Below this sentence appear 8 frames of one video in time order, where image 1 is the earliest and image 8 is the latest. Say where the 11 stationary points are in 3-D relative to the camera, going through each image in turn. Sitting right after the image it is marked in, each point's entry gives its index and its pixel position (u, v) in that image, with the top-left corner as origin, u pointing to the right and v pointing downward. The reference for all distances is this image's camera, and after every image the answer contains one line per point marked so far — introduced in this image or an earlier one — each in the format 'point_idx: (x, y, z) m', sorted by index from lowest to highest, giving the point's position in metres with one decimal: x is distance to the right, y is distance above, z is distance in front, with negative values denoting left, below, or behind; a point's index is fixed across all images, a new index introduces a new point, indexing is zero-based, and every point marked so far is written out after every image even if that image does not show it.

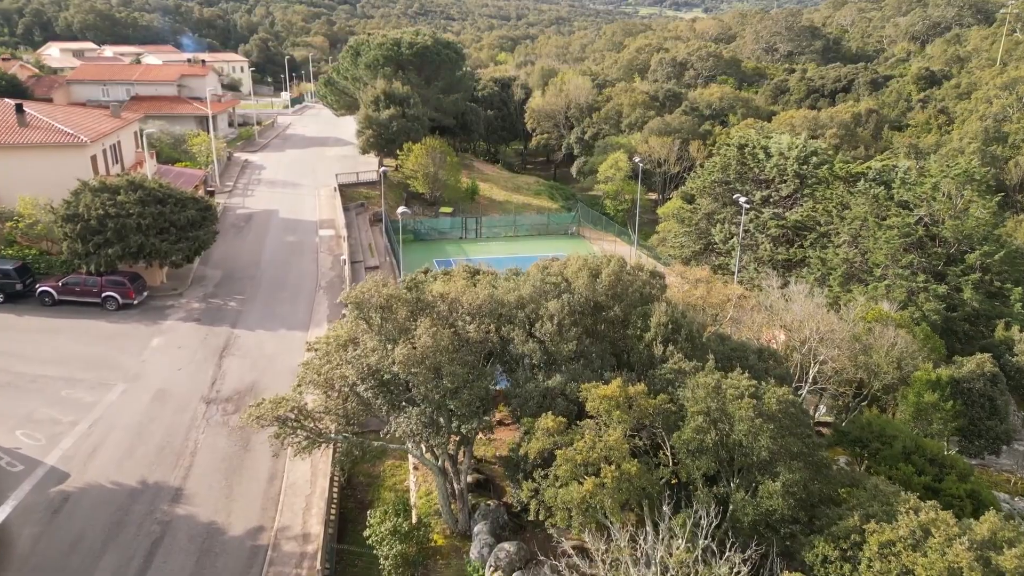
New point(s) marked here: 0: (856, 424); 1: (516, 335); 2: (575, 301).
0: (+8.7, -3.4, +18.7) m
1: (+0.1, -1.0, +15.1) m
2: (+1.4, -0.3, +15.7) m
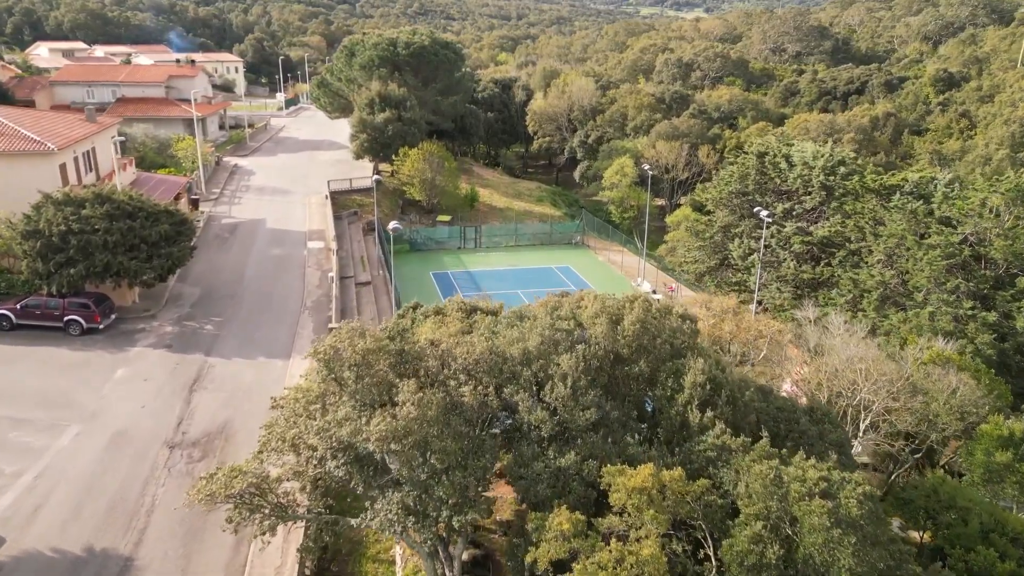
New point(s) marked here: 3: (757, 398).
0: (+8.8, -4.4, +16.0) m
1: (+0.2, -1.9, +12.4) m
2: (+1.4, -1.2, +13.0) m
3: (+4.6, -2.0, +13.8) m
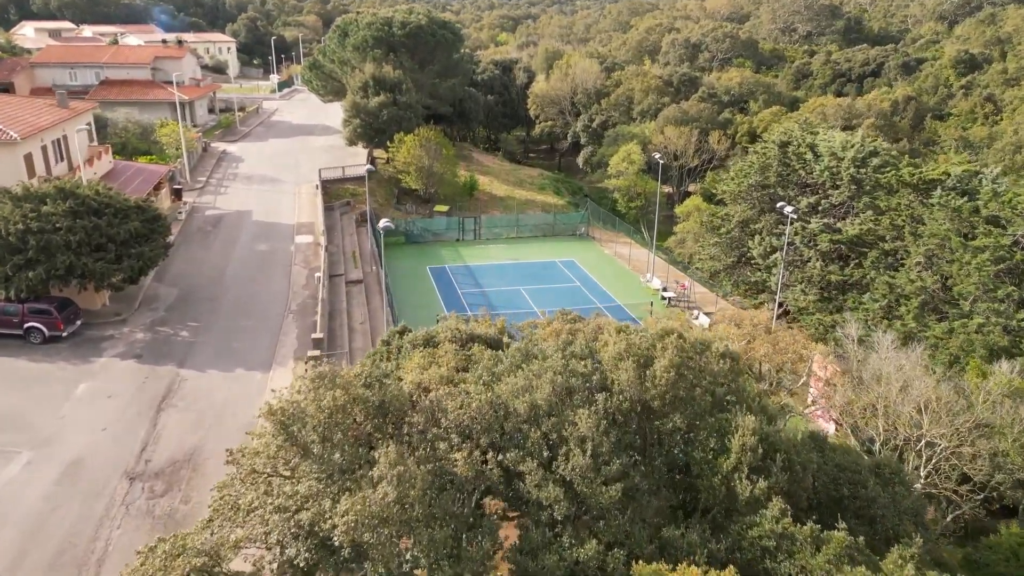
0: (+8.9, -4.8, +13.5) m
1: (+0.2, -2.4, +9.9) m
2: (+1.5, -1.7, +10.5) m
3: (+4.6, -2.6, +11.3) m
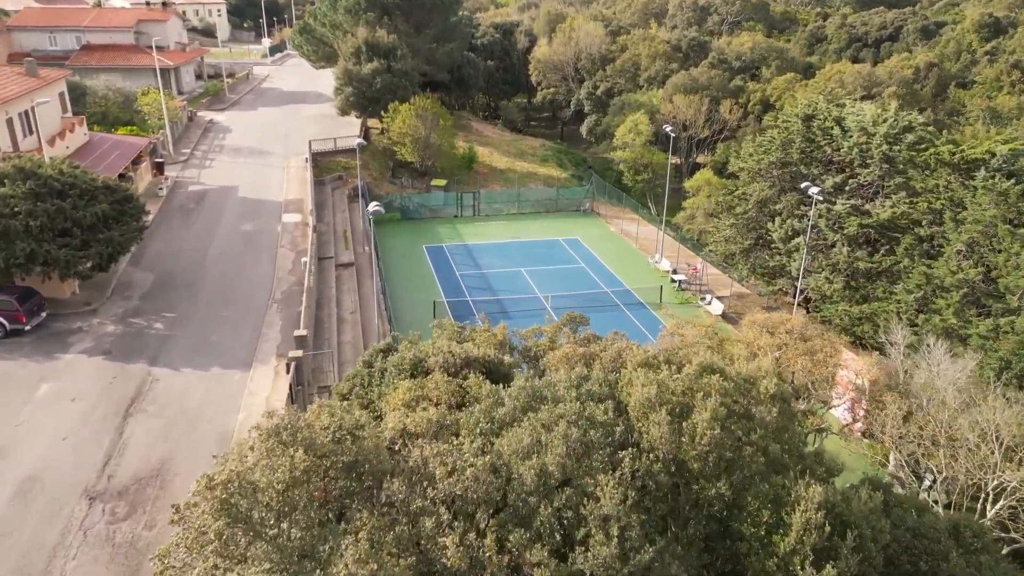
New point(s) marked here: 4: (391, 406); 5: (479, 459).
0: (+8.9, -5.1, +11.6) m
1: (+0.3, -2.9, +7.8) m
2: (+1.6, -2.1, +8.4) m
3: (+4.7, -2.9, +9.3) m
4: (-1.8, -1.7, +10.7) m
5: (-0.4, -2.1, +8.9) m
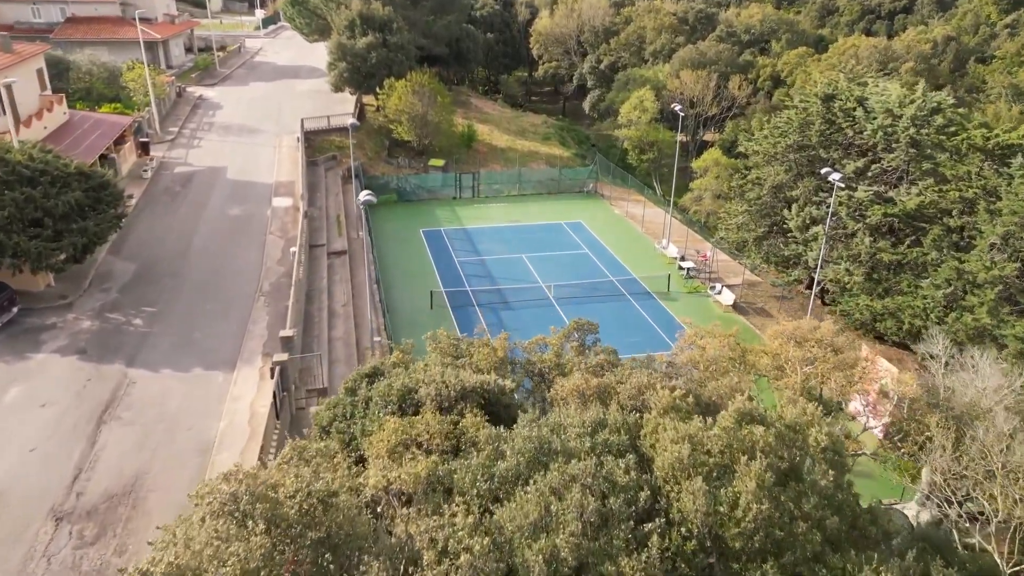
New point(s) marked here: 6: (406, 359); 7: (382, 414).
0: (+8.9, -5.4, +10.2) m
1: (+0.3, -3.3, +6.4) m
2: (+1.6, -2.6, +6.9) m
3: (+4.7, -3.3, +7.8) m
4: (-1.7, -2.0, +9.2) m
5: (-0.4, -2.4, +7.5) m
6: (-2.0, -1.4, +14.6) m
7: (-1.9, -1.8, +10.4) m
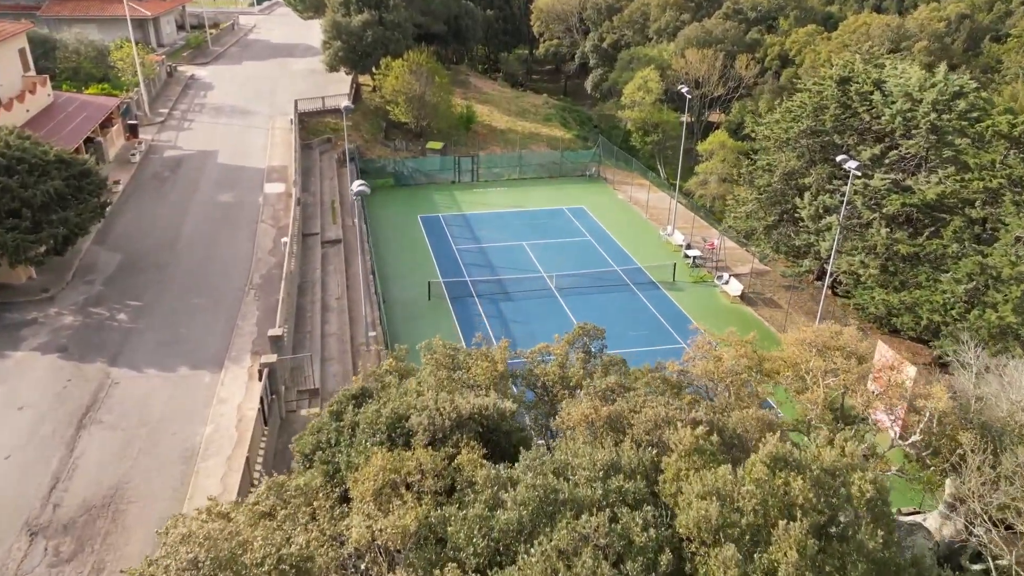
0: (+9.0, -5.6, +9.3) m
1: (+0.3, -3.6, +5.5) m
2: (+1.6, -2.9, +6.0) m
3: (+4.7, -3.6, +6.9) m
4: (-1.7, -2.3, +8.3) m
5: (-0.4, -2.7, +6.5) m
6: (-2.0, -1.5, +13.6) m
7: (-1.8, -2.0, +9.4) m
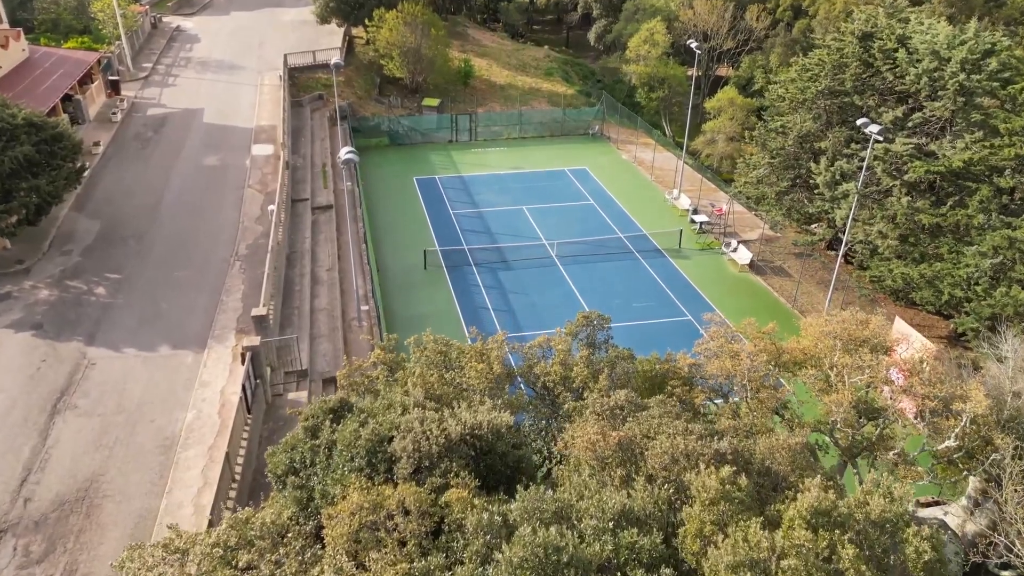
0: (+8.9, -5.7, +8.5) m
1: (+0.3, -3.9, +4.5) m
2: (+1.6, -3.1, +5.0) m
3: (+4.7, -3.8, +5.9) m
4: (-1.8, -2.4, +7.2) m
5: (-0.4, -3.0, +5.5) m
6: (-2.1, -1.3, +12.5) m
7: (-1.9, -2.0, +8.3) m
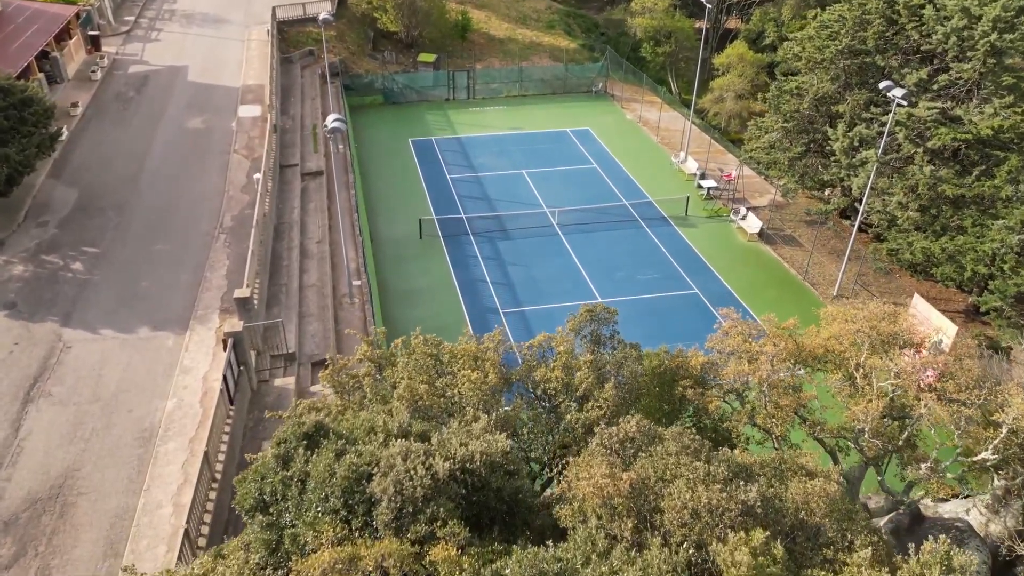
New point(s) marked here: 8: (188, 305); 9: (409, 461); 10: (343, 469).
0: (+8.9, -5.8, +7.8) m
1: (+0.2, -4.3, +3.7) m
2: (+1.5, -3.5, +4.1) m
3: (+4.6, -4.1, +5.1) m
4: (-1.8, -2.7, +6.3) m
5: (-0.5, -3.3, +4.6) m
6: (-2.1, -1.2, +11.5) m
7: (-1.9, -2.2, +7.4) m
8: (-8.6, -0.4, +19.6) m
9: (-1.1, -1.7, +7.6) m
10: (-1.7, -1.8, +7.6) m
